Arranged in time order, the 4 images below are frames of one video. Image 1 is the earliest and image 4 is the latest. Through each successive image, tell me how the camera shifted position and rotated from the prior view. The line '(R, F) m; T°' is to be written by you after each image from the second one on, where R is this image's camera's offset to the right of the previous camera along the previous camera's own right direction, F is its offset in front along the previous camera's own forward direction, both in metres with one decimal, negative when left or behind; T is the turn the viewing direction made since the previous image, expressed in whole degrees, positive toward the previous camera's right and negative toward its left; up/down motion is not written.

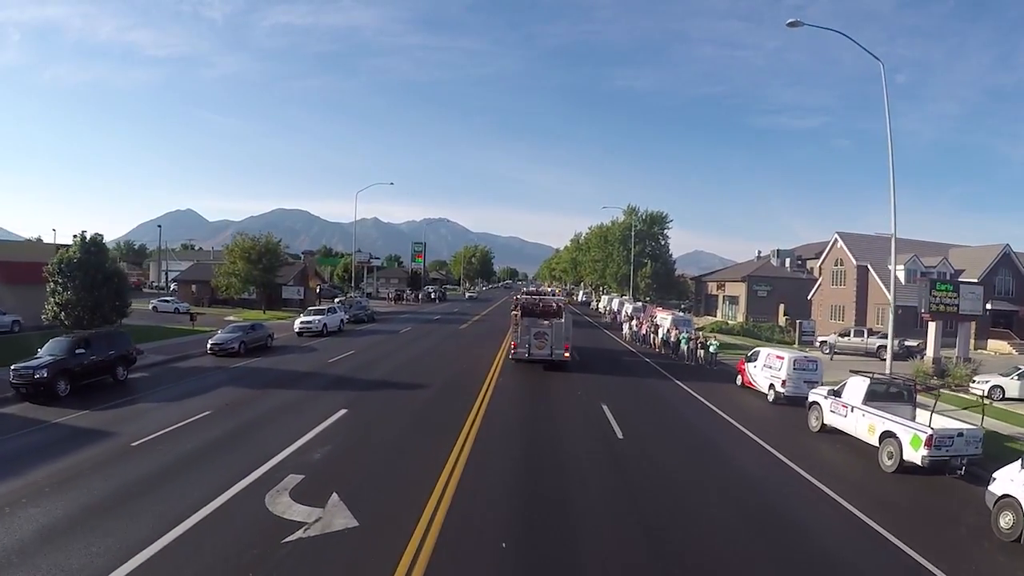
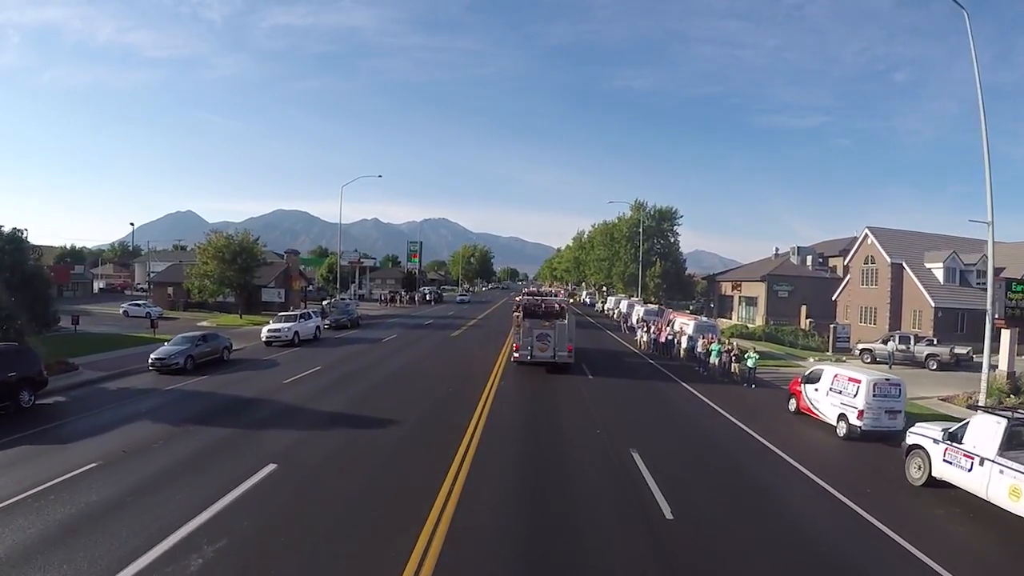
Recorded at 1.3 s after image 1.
(+0.1, +4.4) m; 0°
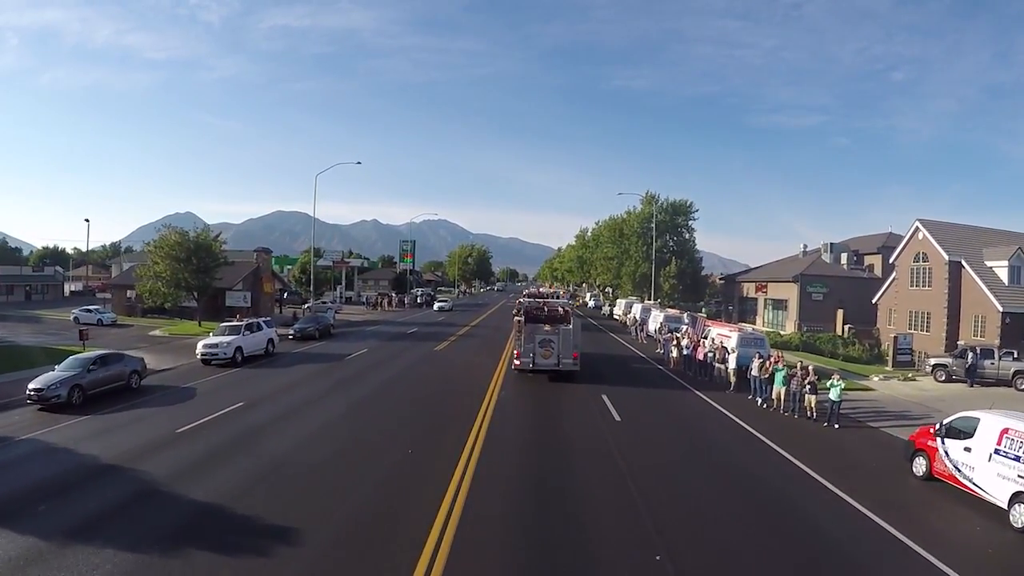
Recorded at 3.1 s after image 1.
(+0.1, +5.9) m; 0°
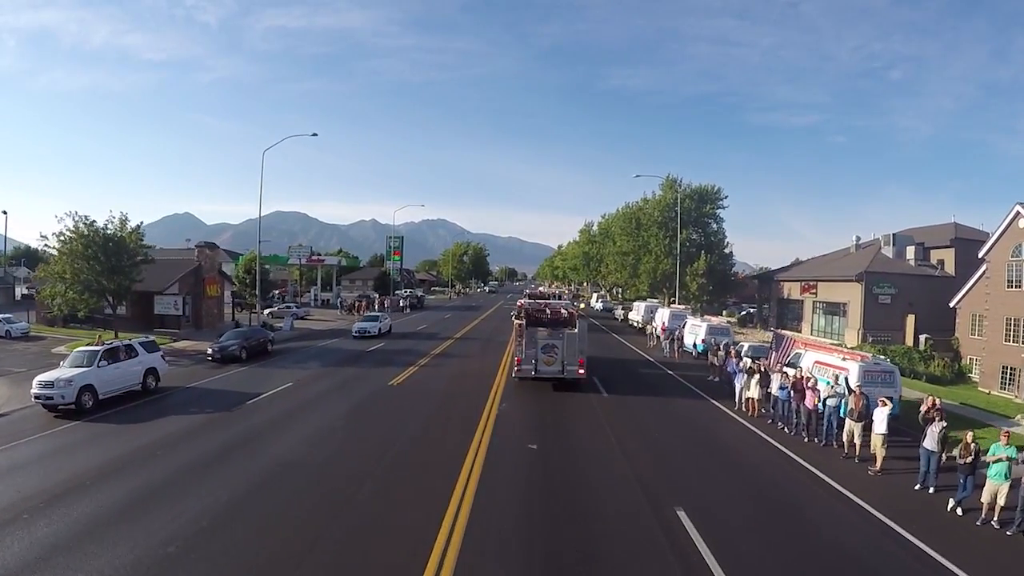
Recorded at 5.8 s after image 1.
(+0.1, +8.2) m; 0°
